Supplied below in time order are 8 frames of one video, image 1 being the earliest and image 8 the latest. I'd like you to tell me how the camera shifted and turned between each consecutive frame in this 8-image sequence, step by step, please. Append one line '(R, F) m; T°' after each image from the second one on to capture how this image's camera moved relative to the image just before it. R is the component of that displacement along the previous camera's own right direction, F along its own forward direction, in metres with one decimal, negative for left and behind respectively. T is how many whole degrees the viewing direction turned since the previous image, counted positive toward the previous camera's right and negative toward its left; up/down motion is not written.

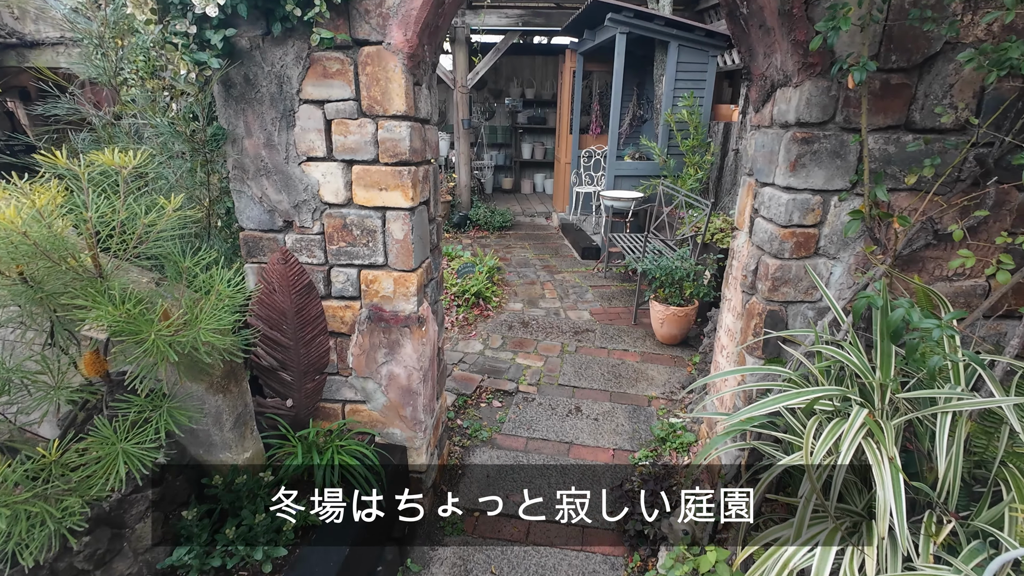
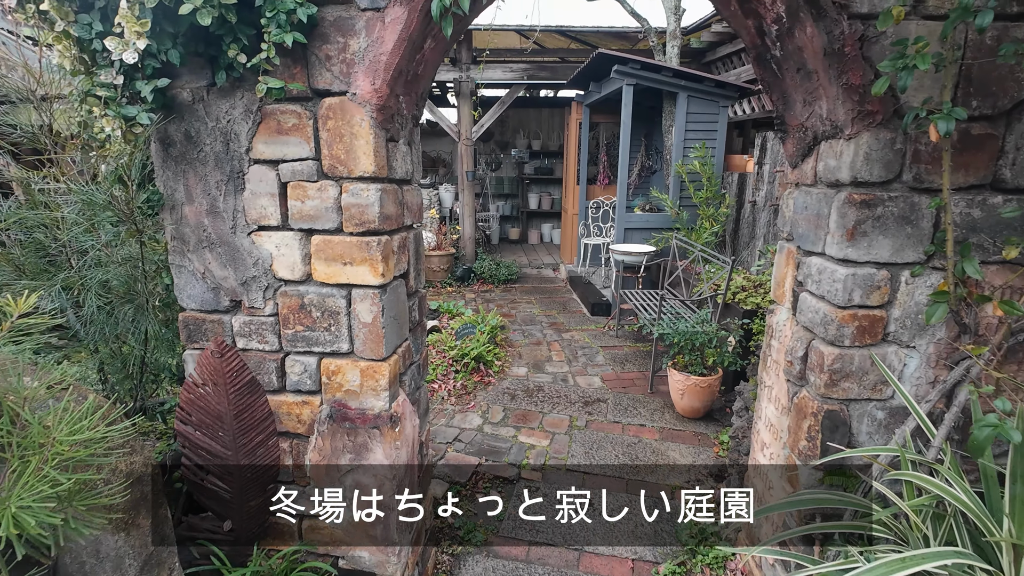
(+0.1, +0.4) m; -1°
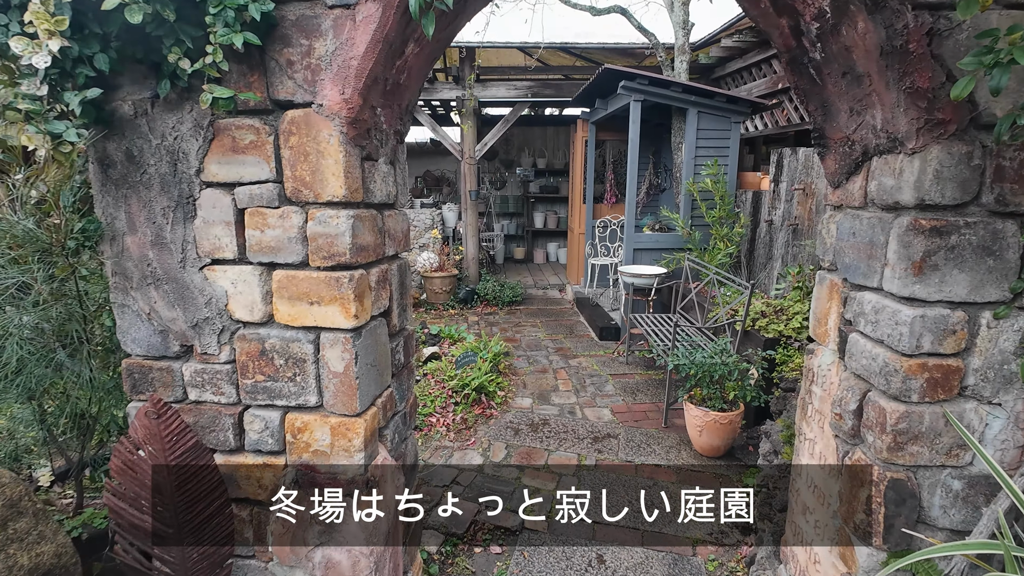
(0.0, +0.3) m; -1°
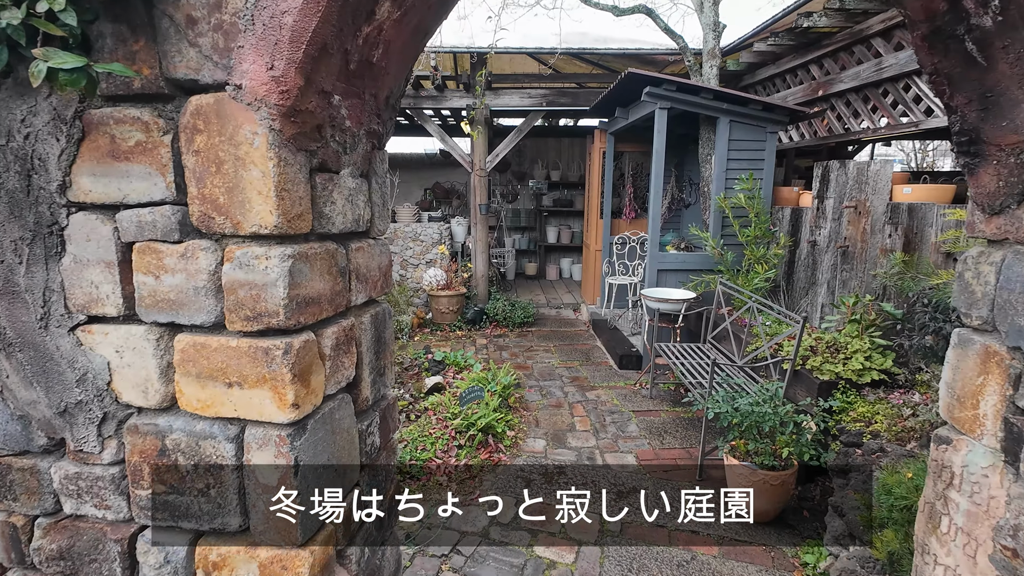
(0.0, +0.5) m; -1°
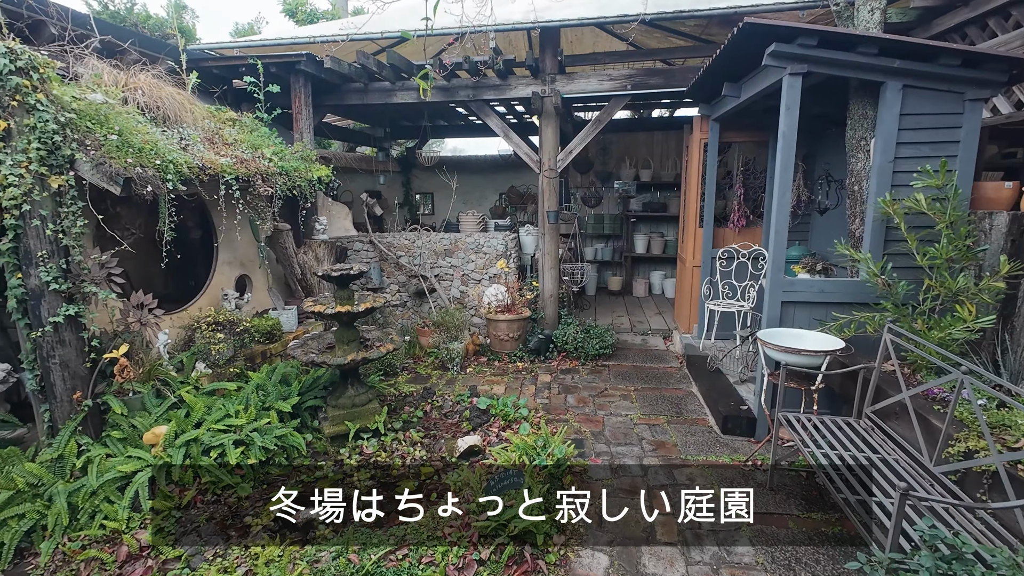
(+0.2, +1.2) m; -11°
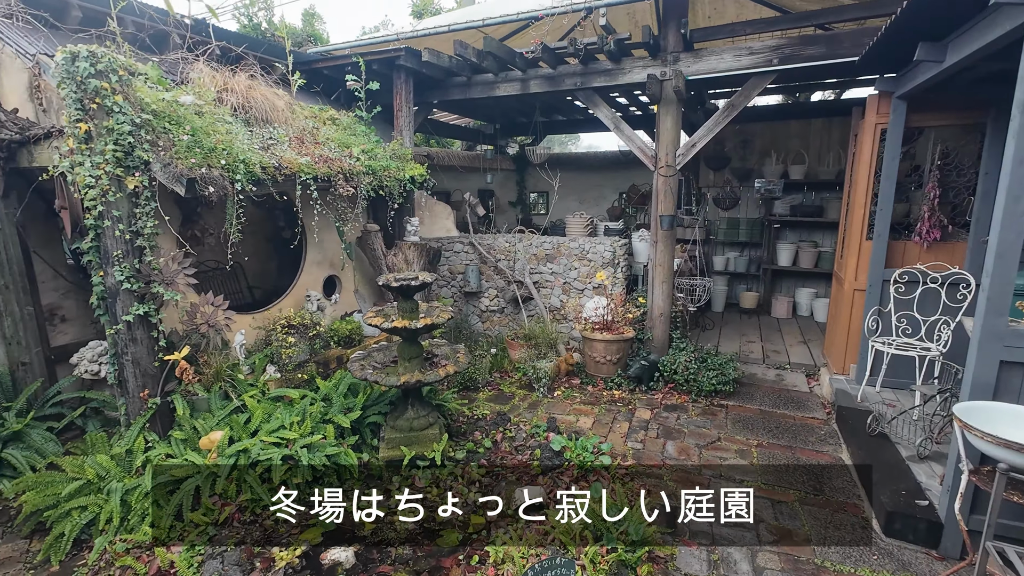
(+0.3, +0.7) m; -15°
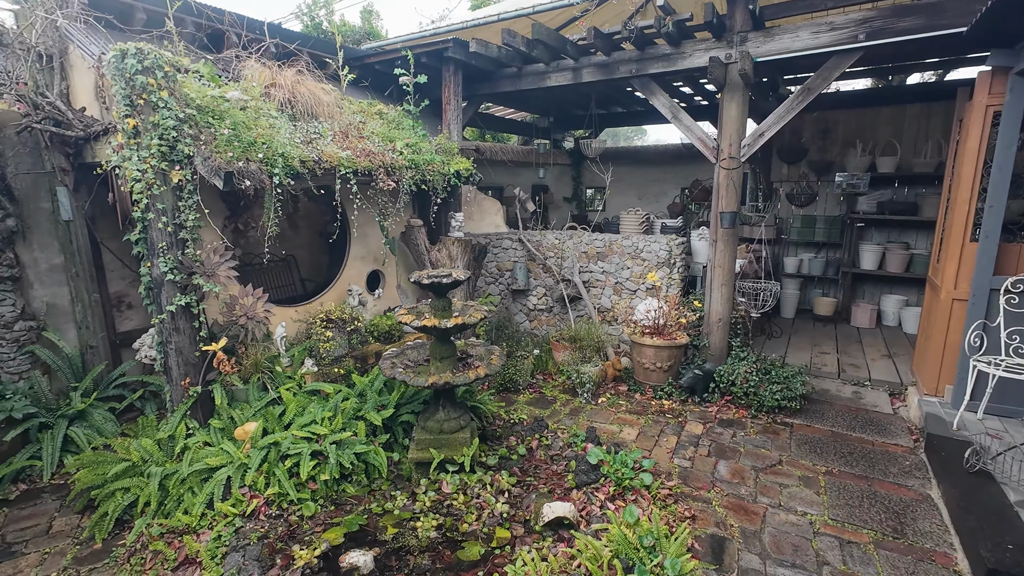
(+0.2, +0.2) m; -7°
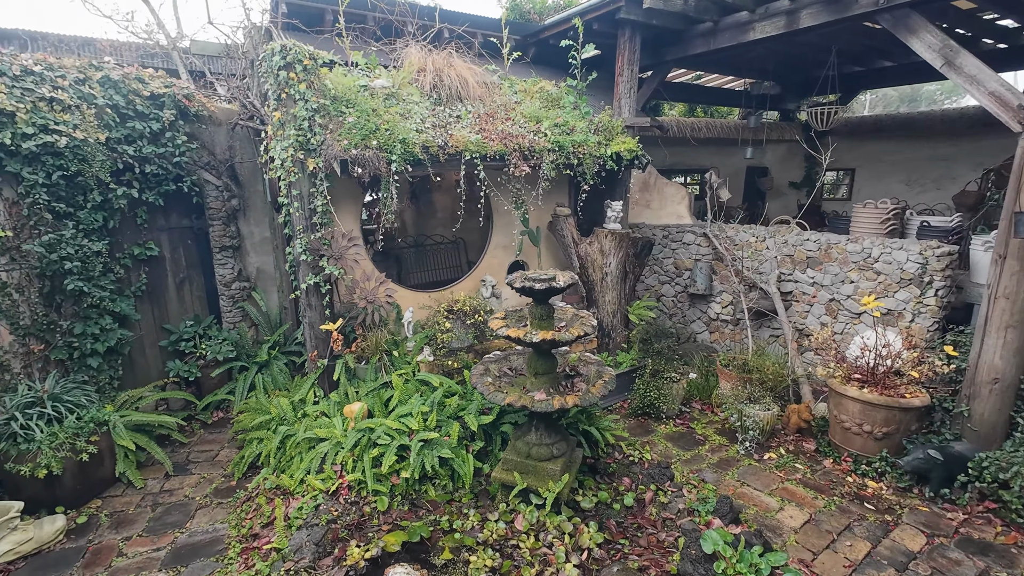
(+0.6, +0.7) m; -26°
